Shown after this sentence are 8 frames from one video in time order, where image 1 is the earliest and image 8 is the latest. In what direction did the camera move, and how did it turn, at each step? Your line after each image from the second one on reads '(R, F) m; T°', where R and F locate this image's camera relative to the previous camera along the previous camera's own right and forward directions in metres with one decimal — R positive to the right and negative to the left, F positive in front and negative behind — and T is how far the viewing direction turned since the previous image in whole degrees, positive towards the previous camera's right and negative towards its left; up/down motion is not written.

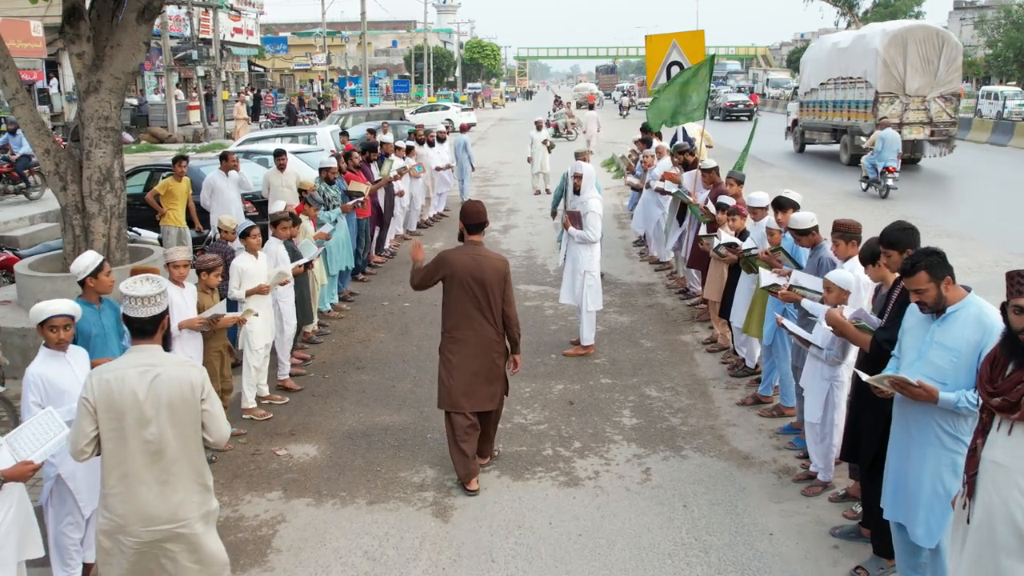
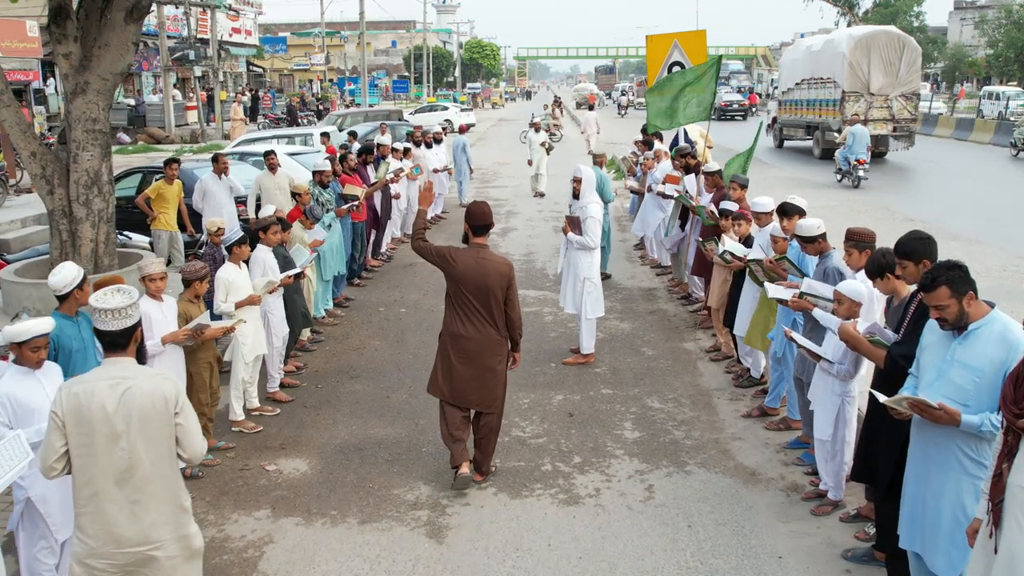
(0.0, +0.2) m; 0°
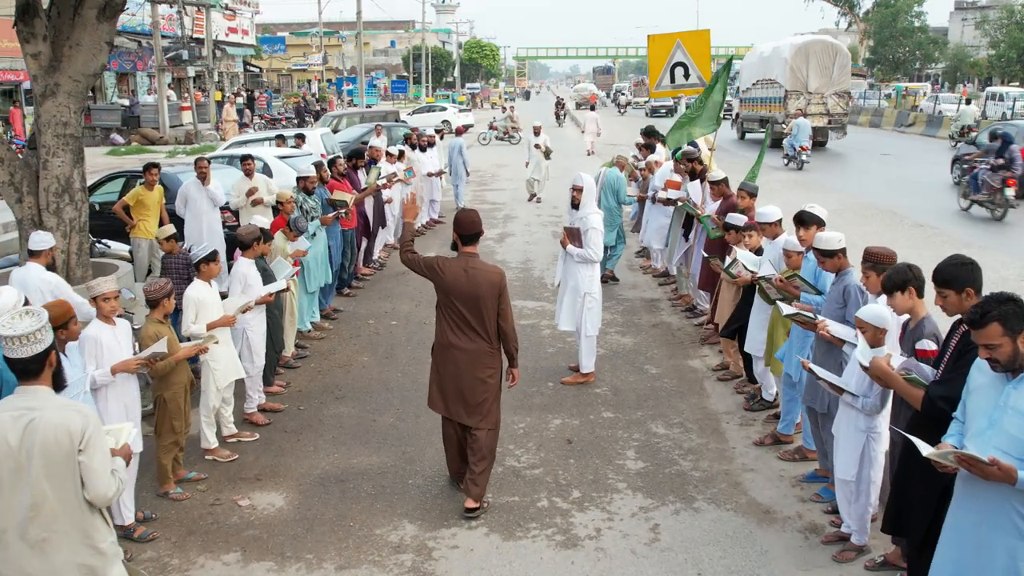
(0.0, +0.4) m; 0°
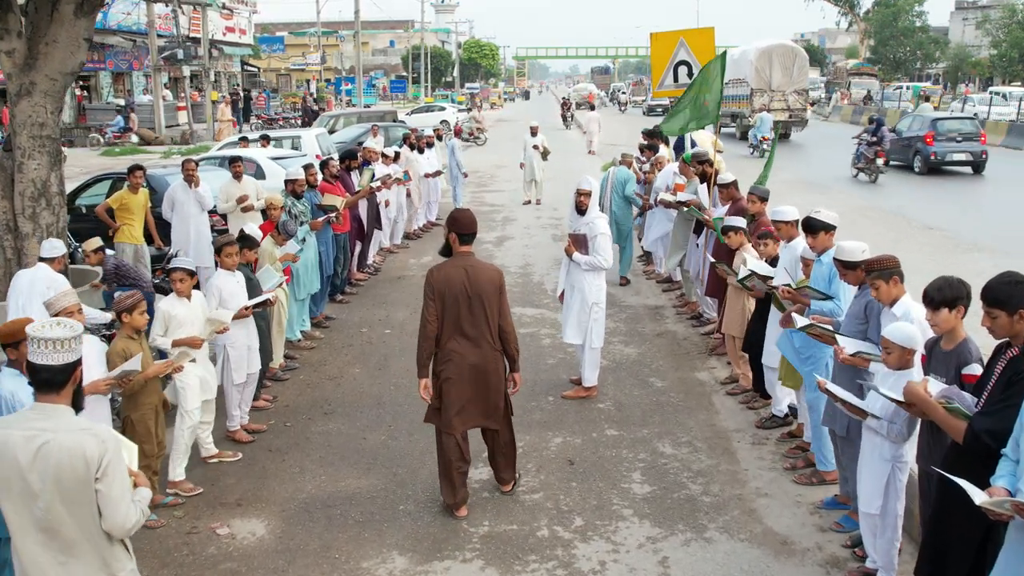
(0.0, +0.4) m; 0°
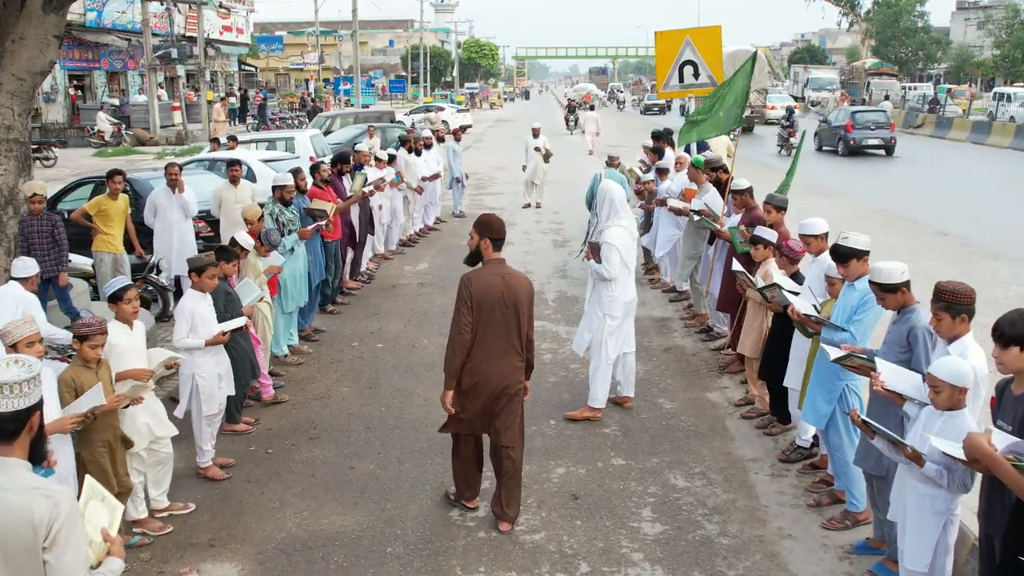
(0.0, +0.5) m; 0°
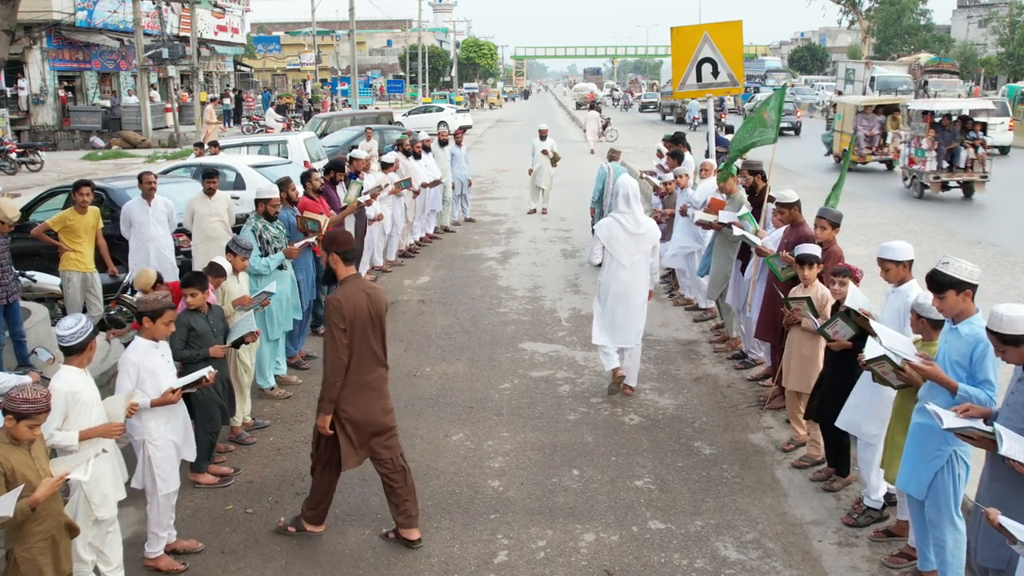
(-0.1, +0.8) m; 0°
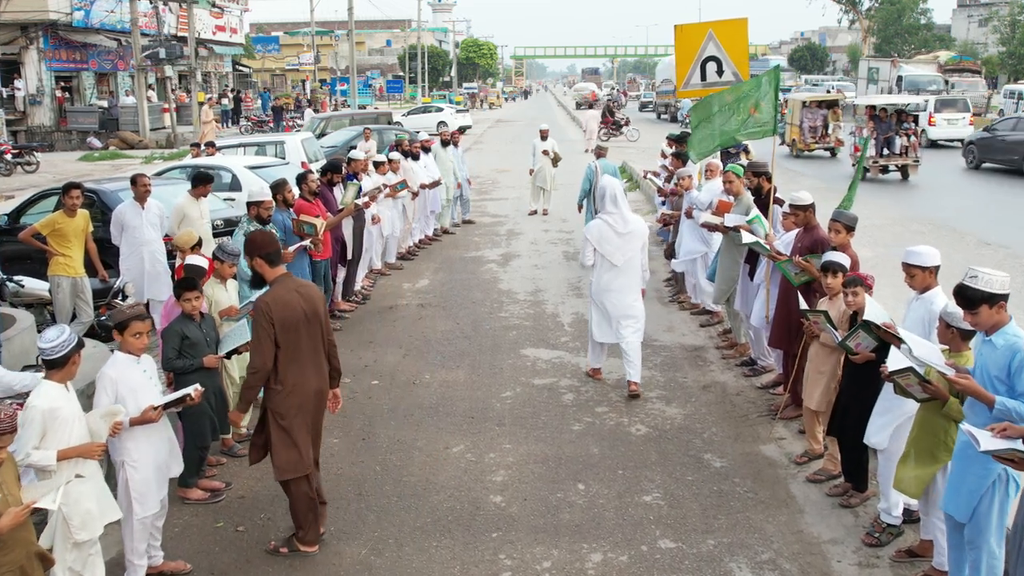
(0.0, +0.2) m; 0°
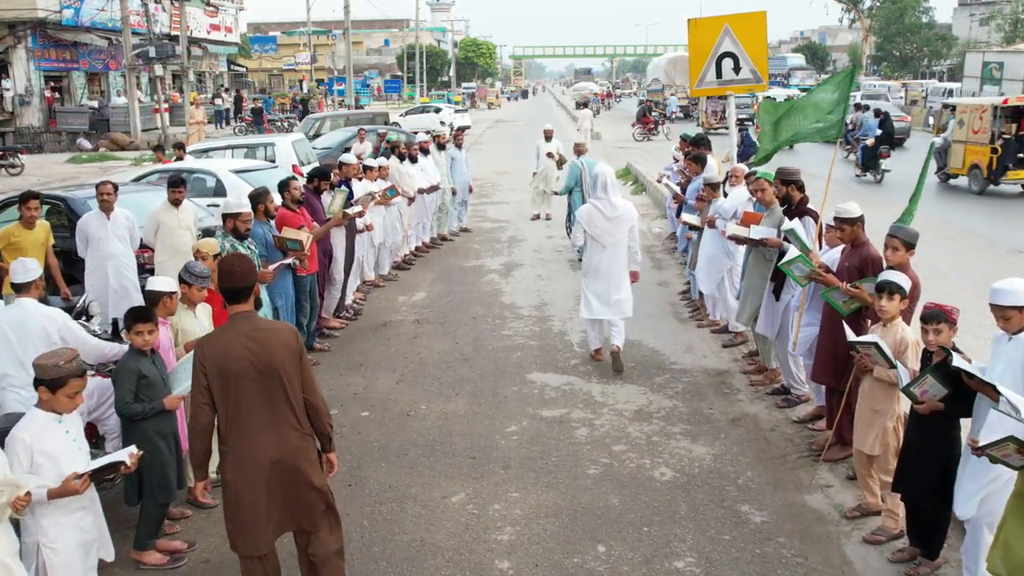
(-0.1, +0.7) m; 0°
